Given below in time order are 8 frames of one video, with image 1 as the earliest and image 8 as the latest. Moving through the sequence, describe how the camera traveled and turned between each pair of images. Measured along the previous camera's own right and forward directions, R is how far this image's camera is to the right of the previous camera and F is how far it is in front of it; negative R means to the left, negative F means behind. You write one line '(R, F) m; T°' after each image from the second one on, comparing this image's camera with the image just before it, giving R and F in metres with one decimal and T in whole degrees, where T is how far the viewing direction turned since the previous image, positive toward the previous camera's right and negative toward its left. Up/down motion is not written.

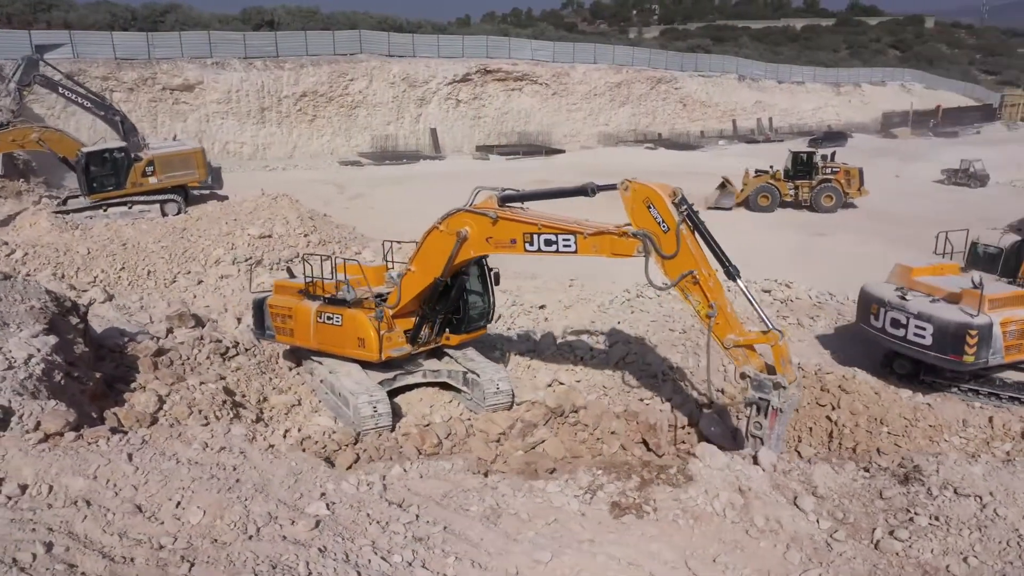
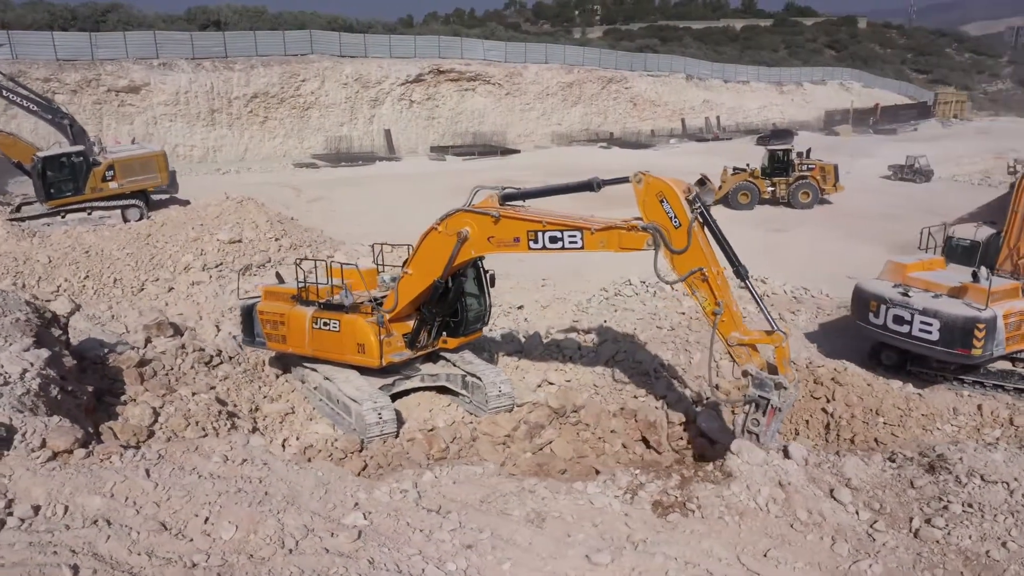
(-0.5, +0.1) m; +4°
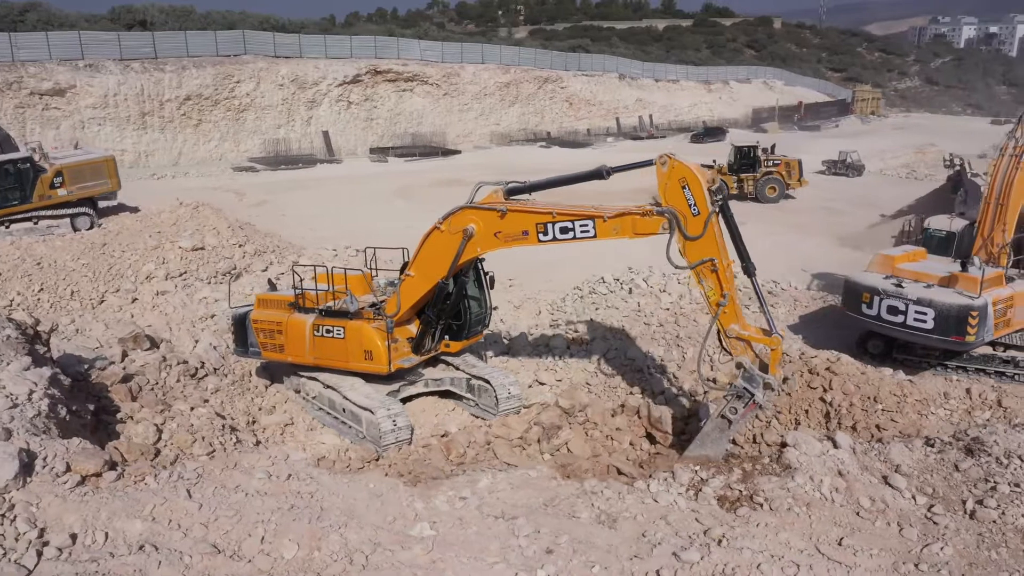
(-0.7, +0.1) m; +5°
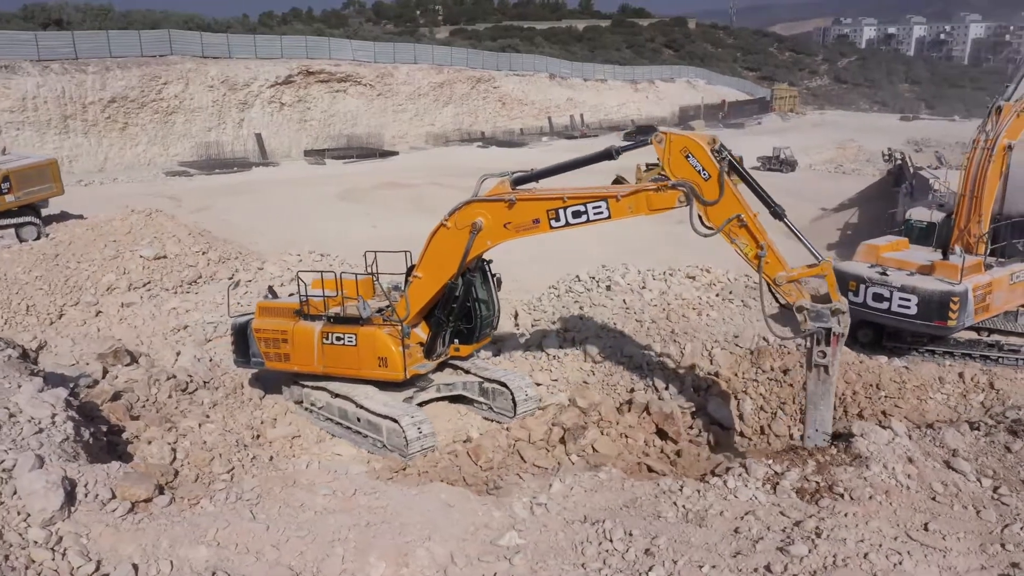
(-0.8, +0.1) m; +5°
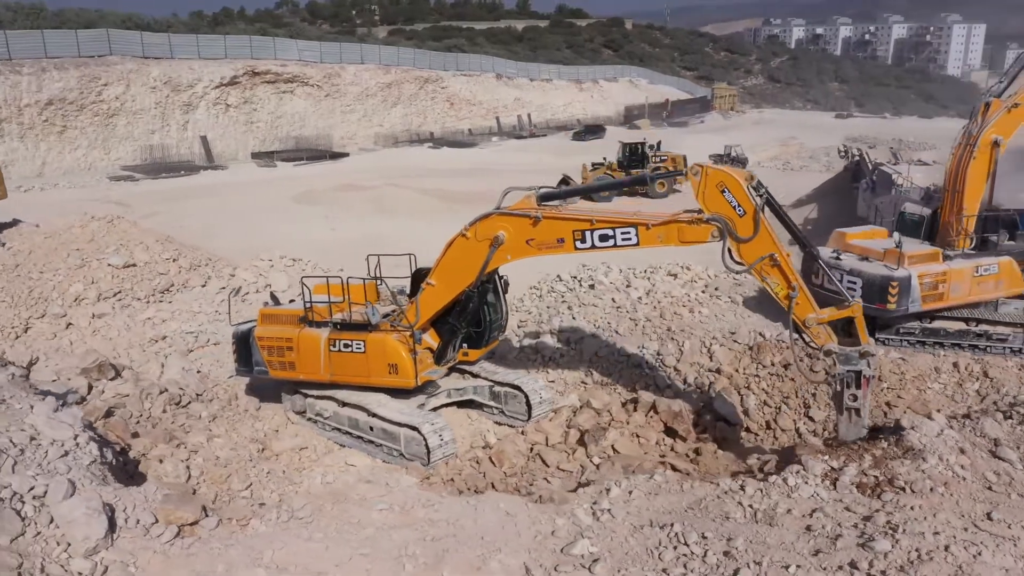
(-0.6, +0.1) m; +4°
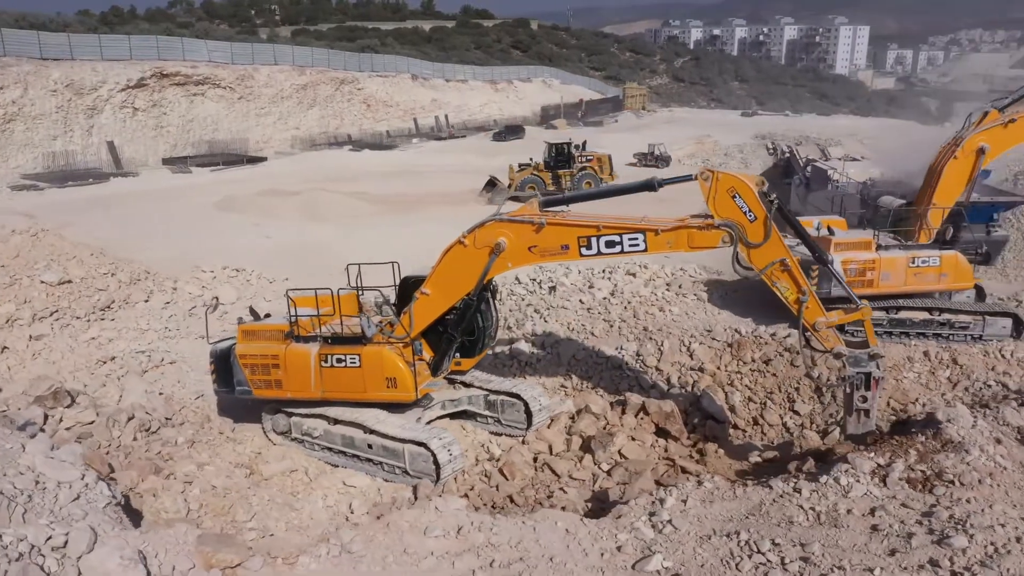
(-0.7, +0.2) m; +6°
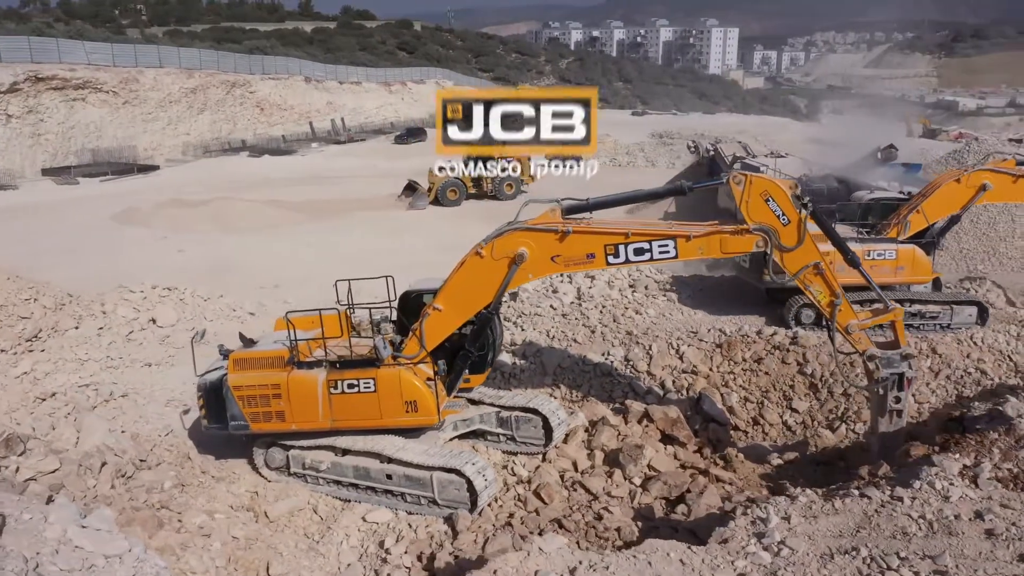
(-1.0, +0.4) m; +8°
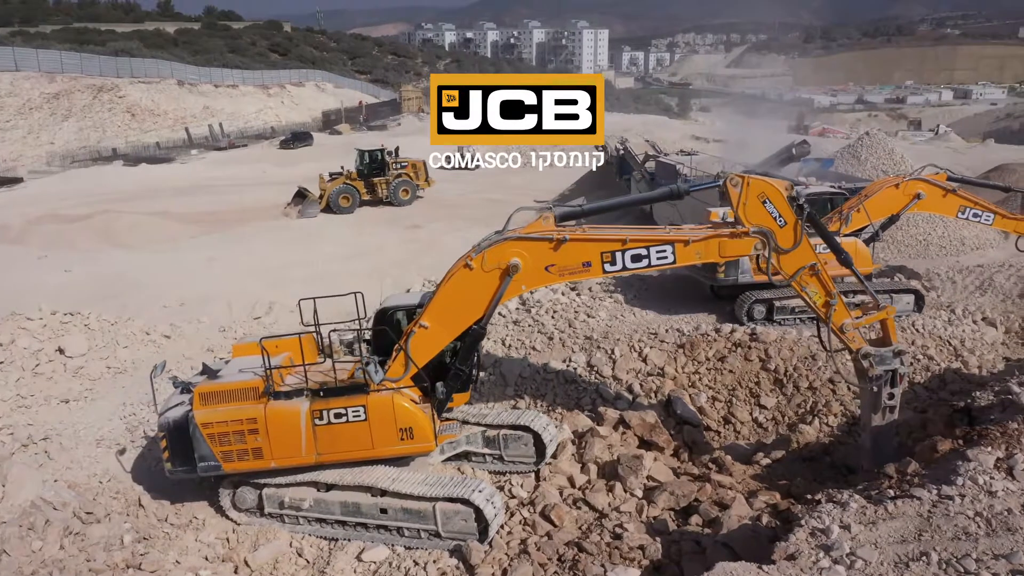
(-0.8, +0.4) m; +8°
